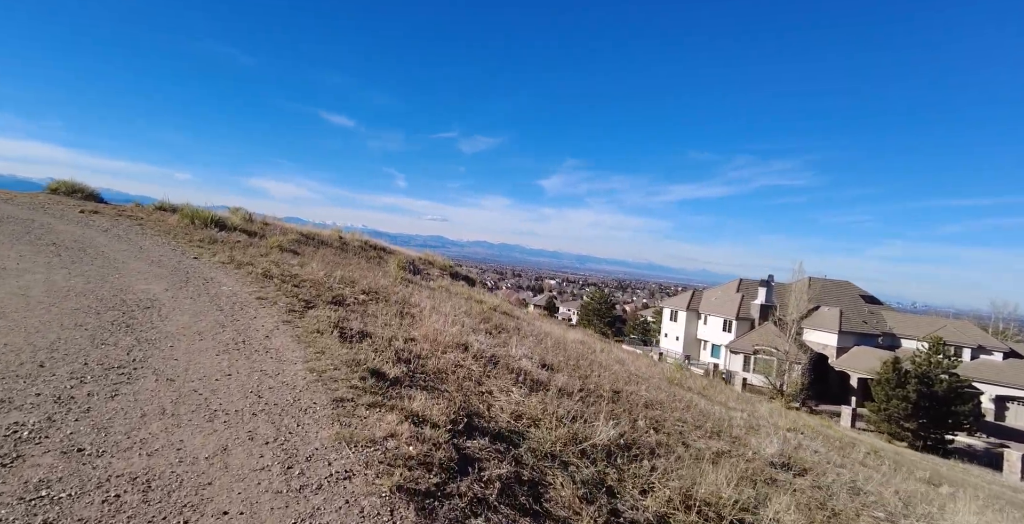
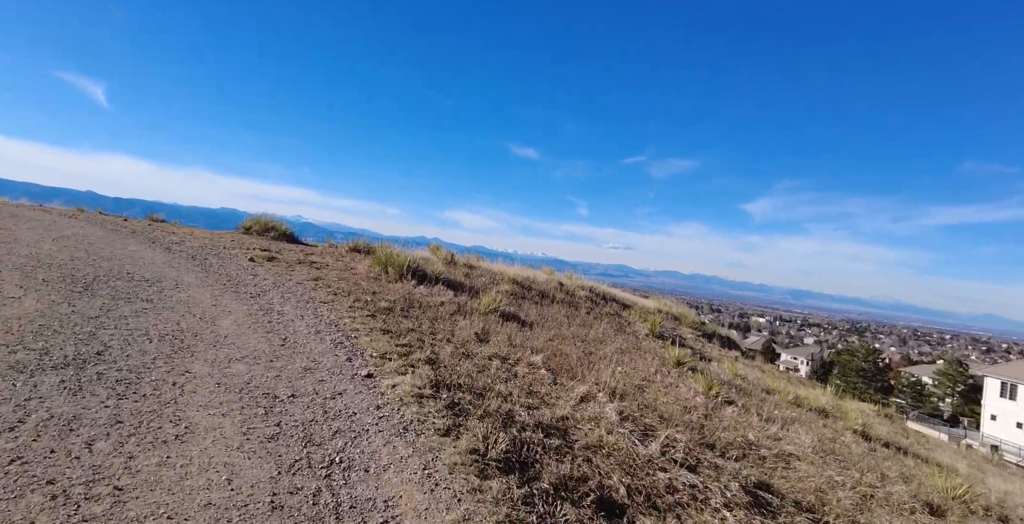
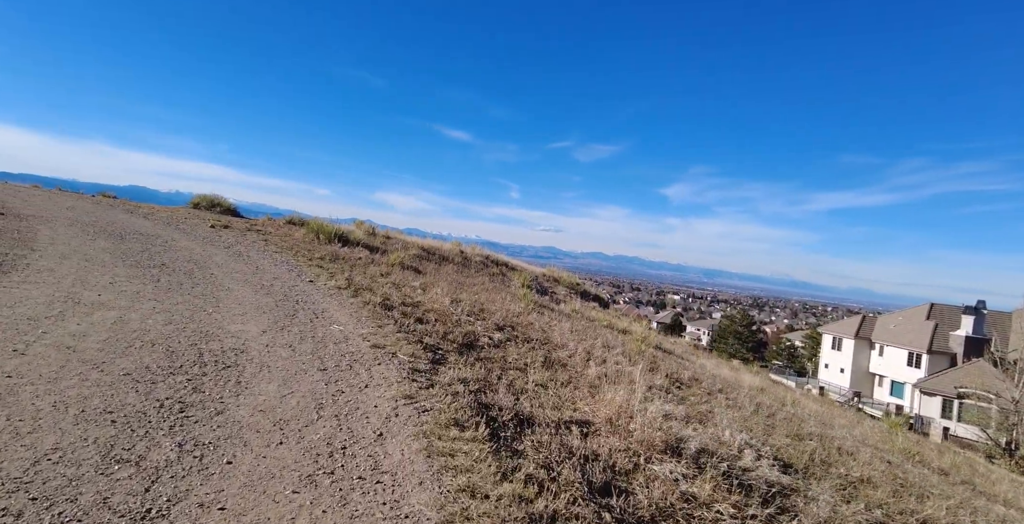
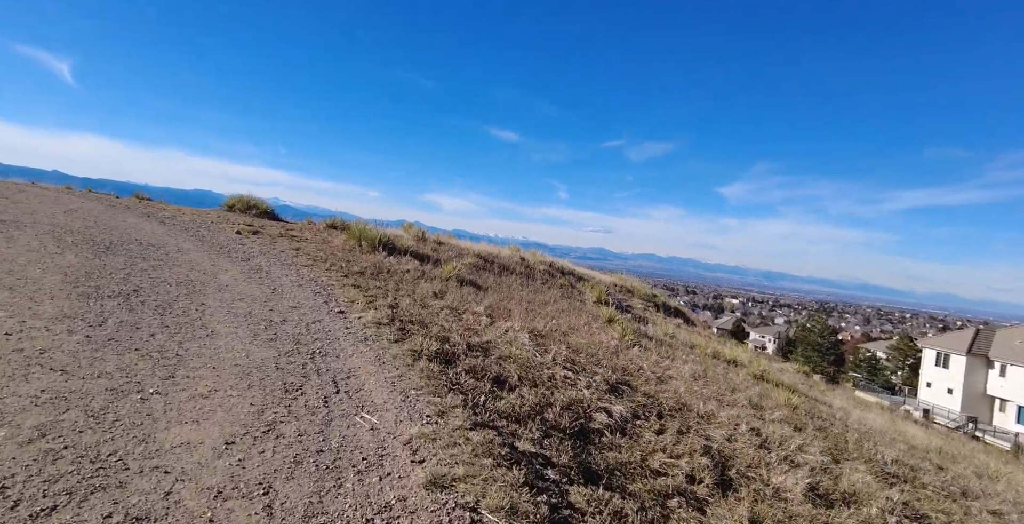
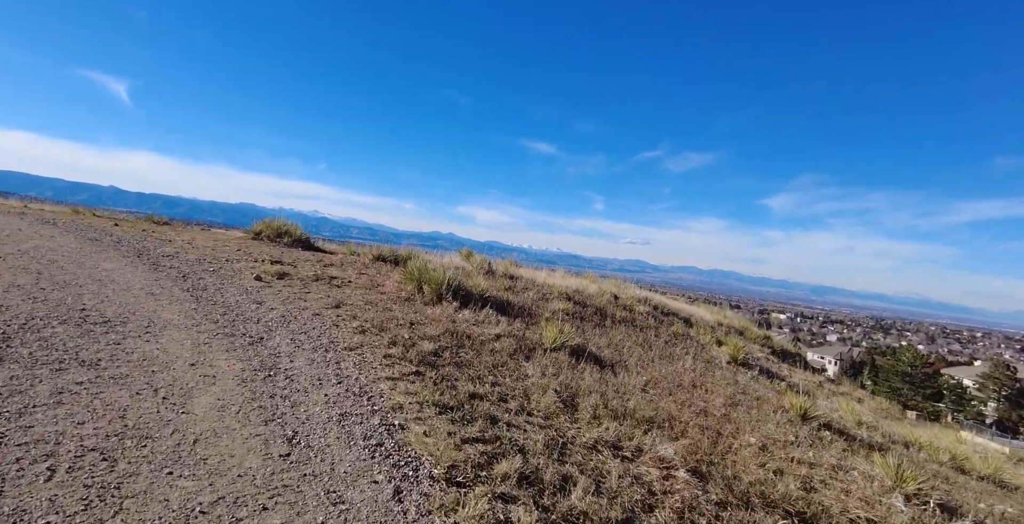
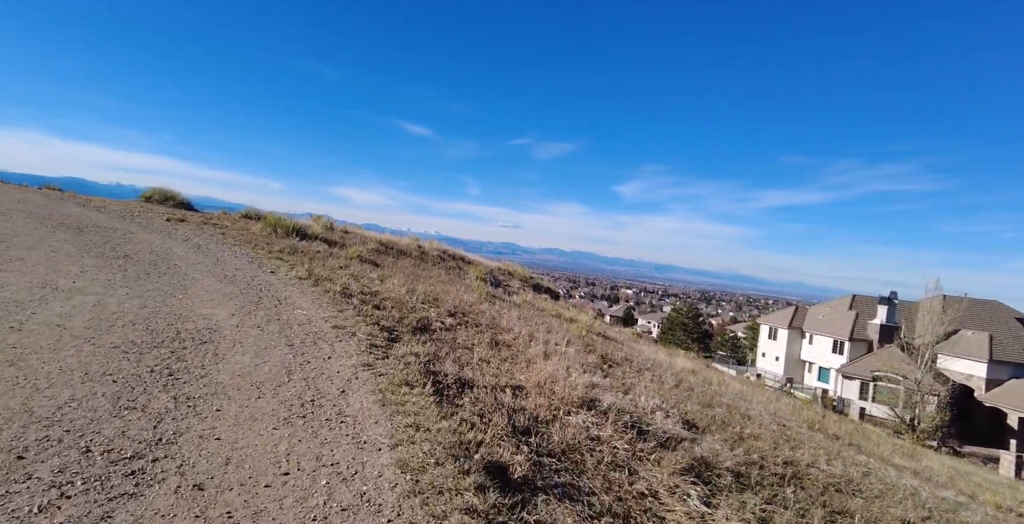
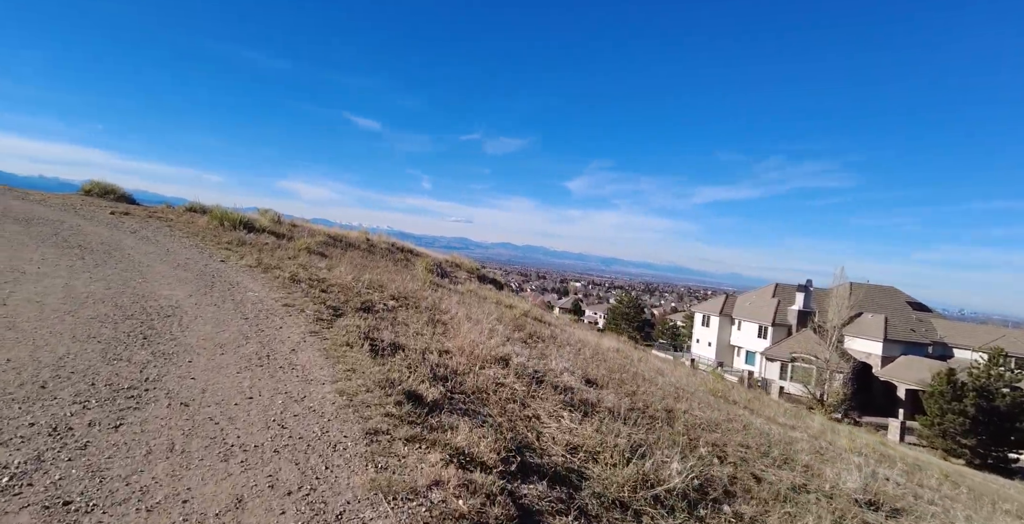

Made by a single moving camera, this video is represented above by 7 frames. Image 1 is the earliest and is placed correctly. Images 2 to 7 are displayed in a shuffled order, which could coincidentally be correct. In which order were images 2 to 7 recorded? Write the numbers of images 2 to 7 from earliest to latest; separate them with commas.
7, 6, 3, 4, 2, 5
